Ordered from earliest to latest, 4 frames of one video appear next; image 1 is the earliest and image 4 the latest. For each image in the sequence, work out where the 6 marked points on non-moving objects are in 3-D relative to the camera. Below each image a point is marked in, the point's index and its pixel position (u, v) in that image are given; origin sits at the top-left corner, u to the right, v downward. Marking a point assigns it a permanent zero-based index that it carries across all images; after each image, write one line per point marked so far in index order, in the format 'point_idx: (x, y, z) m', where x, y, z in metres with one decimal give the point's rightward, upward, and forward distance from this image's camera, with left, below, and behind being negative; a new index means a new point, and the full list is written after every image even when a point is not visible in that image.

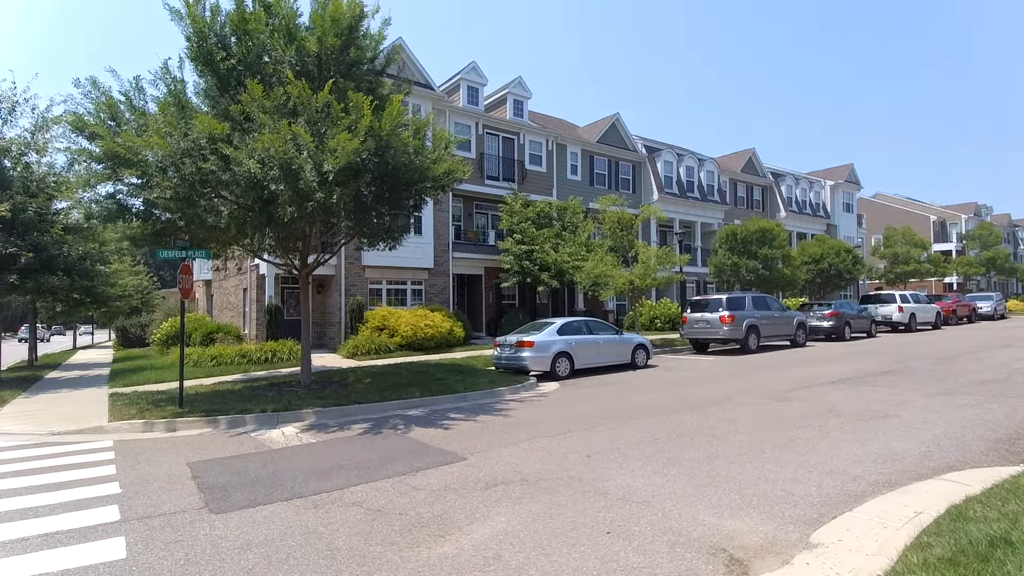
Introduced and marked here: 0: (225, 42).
0: (-5.9, +5.1, +10.8) m
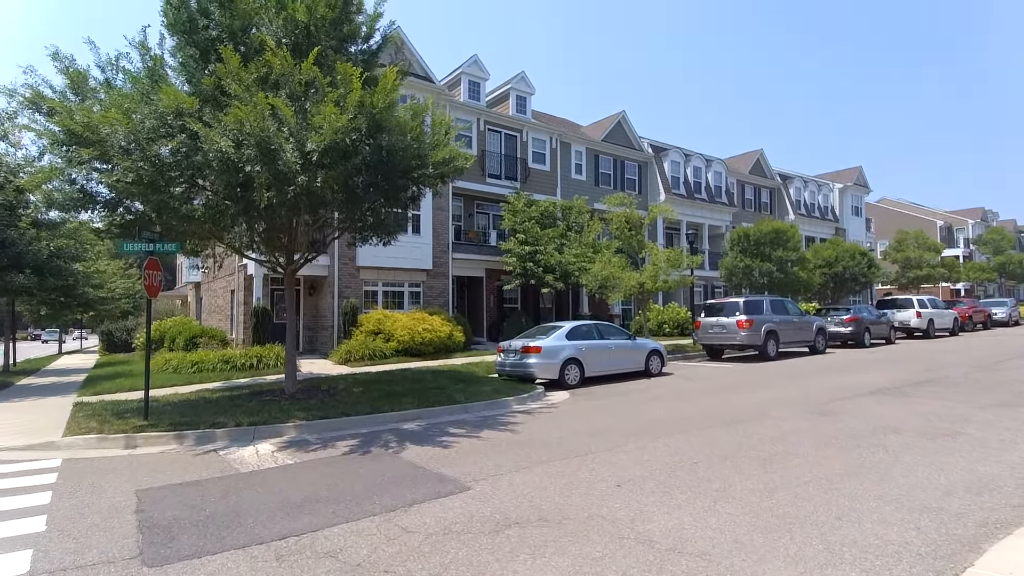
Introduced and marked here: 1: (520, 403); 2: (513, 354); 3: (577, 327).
0: (-5.8, +5.2, +9.7) m
1: (+0.2, -2.6, +11.6) m
2: (0.0, -1.8, +14.0) m
3: (+1.8, -1.1, +14.3) m
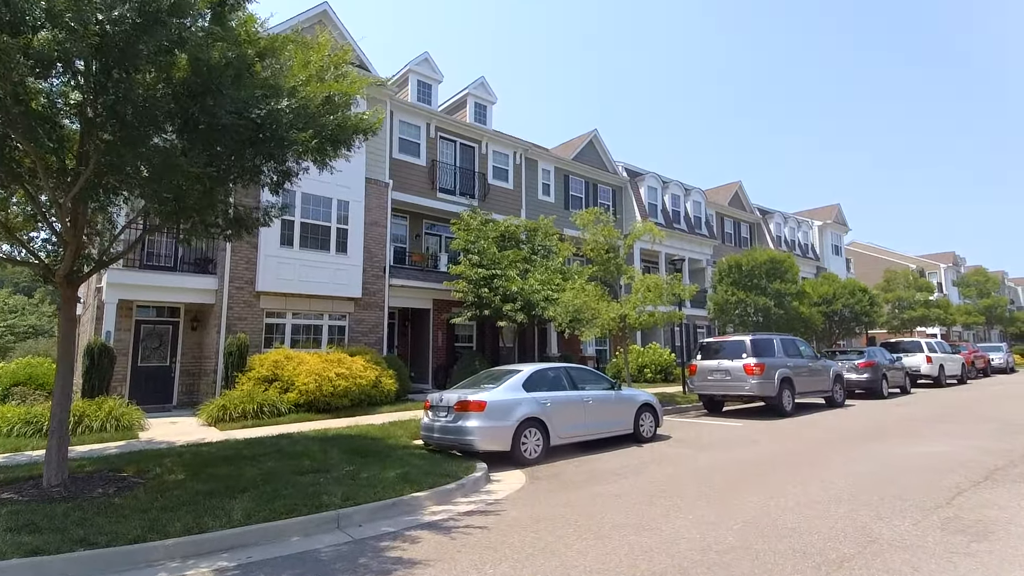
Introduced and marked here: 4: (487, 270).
0: (-6.7, +5.1, +5.4) m
1: (-0.9, -2.9, +7.0) m
2: (-1.3, -2.3, +9.4) m
3: (+0.5, -1.6, +9.9) m
4: (-0.9, +0.6, +19.0) m
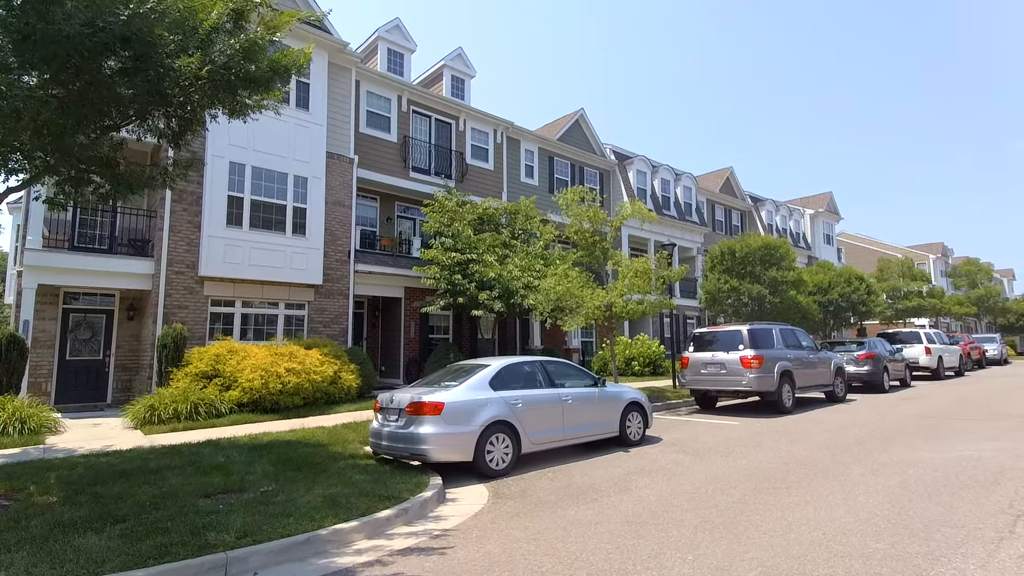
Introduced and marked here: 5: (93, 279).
0: (-7.2, +5.3, +3.7) m
1: (-1.4, -2.6, +5.5) m
2: (-1.8, -2.0, +8.0) m
3: (0.0, -1.3, +8.5) m
4: (-1.7, +1.1, +17.4) m
5: (-10.6, +0.2, +13.1) m
